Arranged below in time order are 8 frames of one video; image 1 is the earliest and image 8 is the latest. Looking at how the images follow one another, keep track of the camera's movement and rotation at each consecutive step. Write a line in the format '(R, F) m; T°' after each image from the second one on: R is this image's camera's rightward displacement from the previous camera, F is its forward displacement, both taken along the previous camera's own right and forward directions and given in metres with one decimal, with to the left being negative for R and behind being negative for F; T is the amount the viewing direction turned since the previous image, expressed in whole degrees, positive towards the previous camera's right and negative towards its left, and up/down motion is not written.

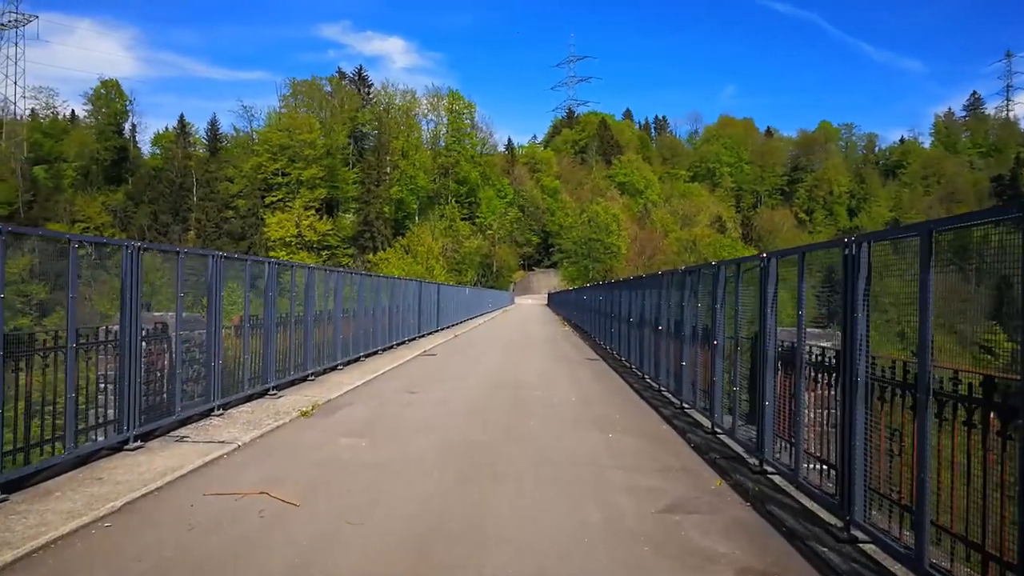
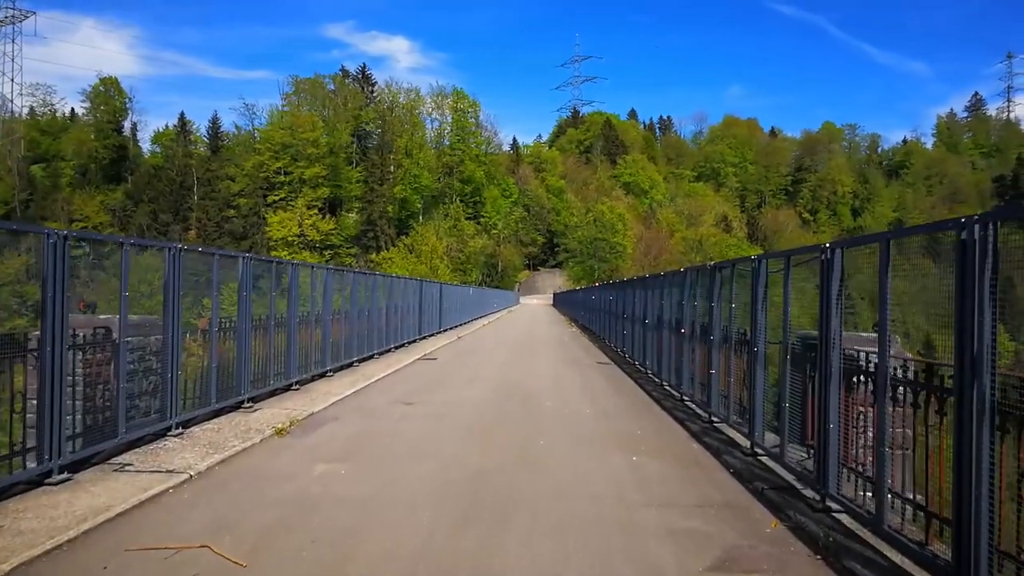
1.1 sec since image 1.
(0.0, +0.7) m; 0°
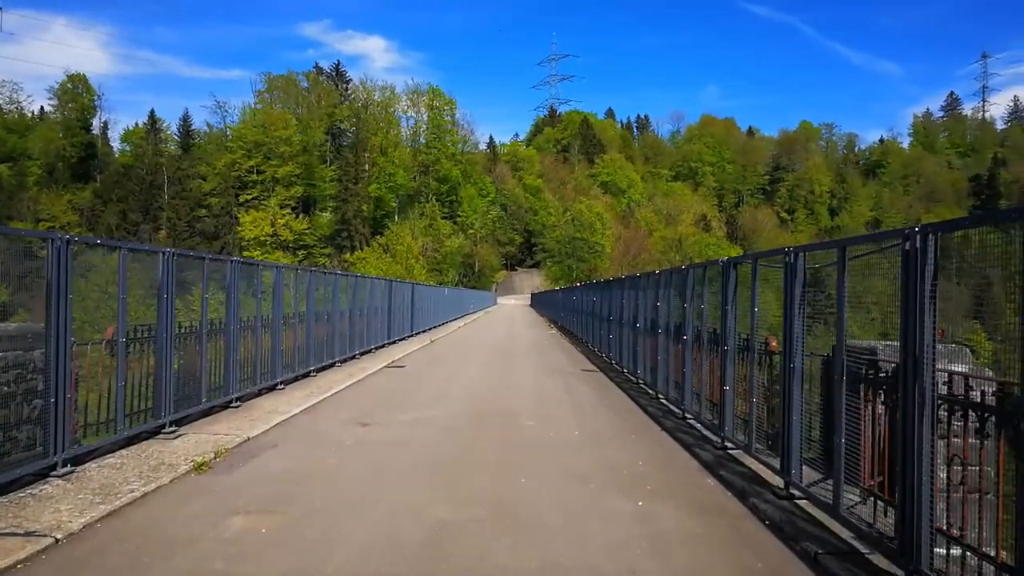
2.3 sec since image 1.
(0.0, +0.9) m; +1°
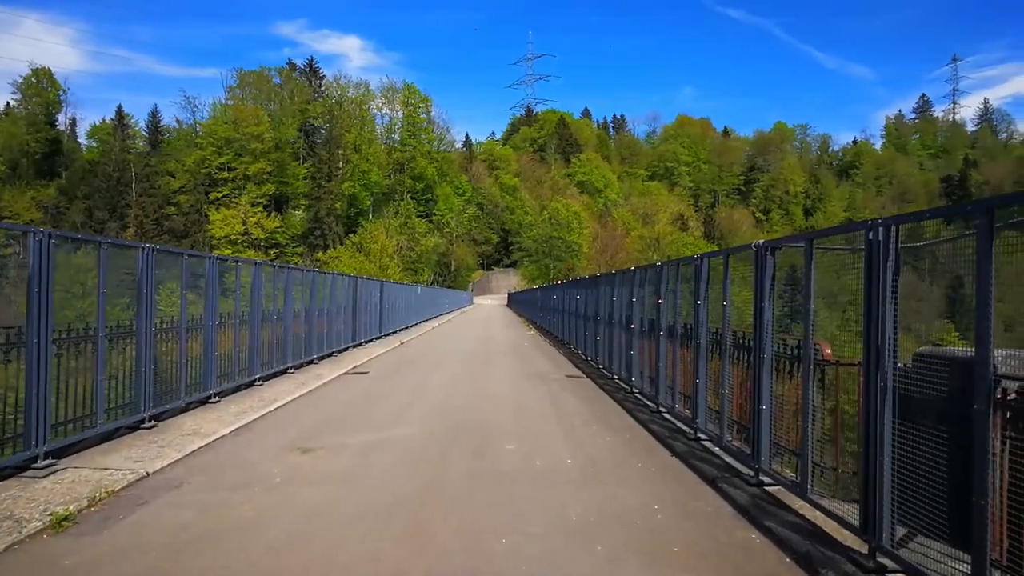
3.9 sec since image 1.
(-0.1, +0.9) m; +1°
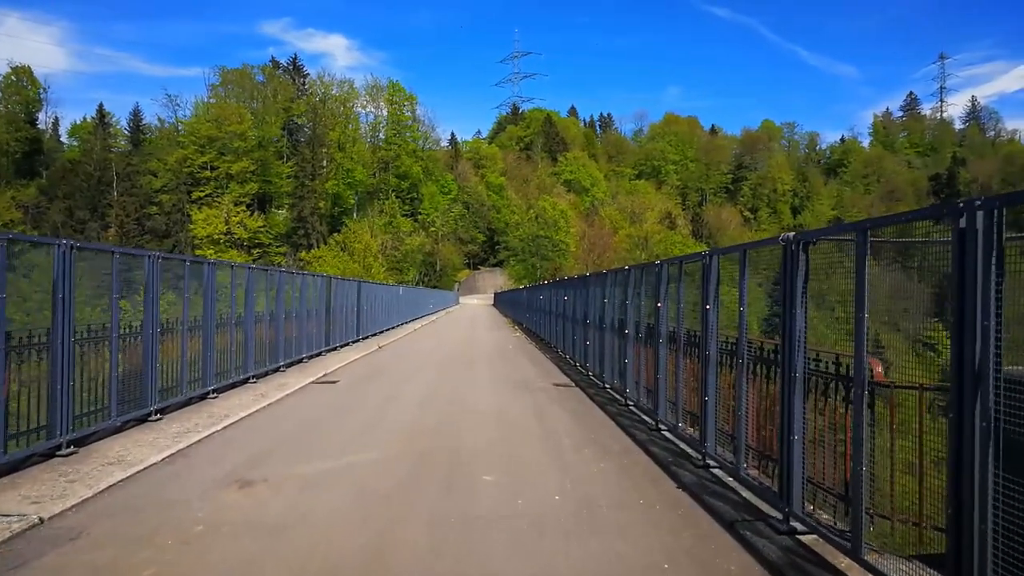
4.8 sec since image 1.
(+0.1, +0.6) m; +1°
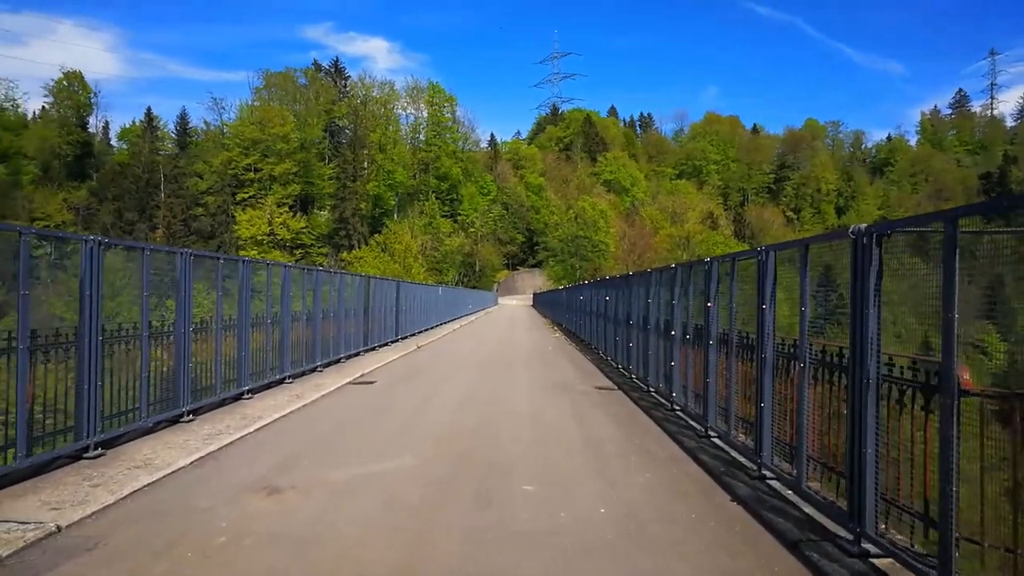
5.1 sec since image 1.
(+0.1, -0.1) m; -2°
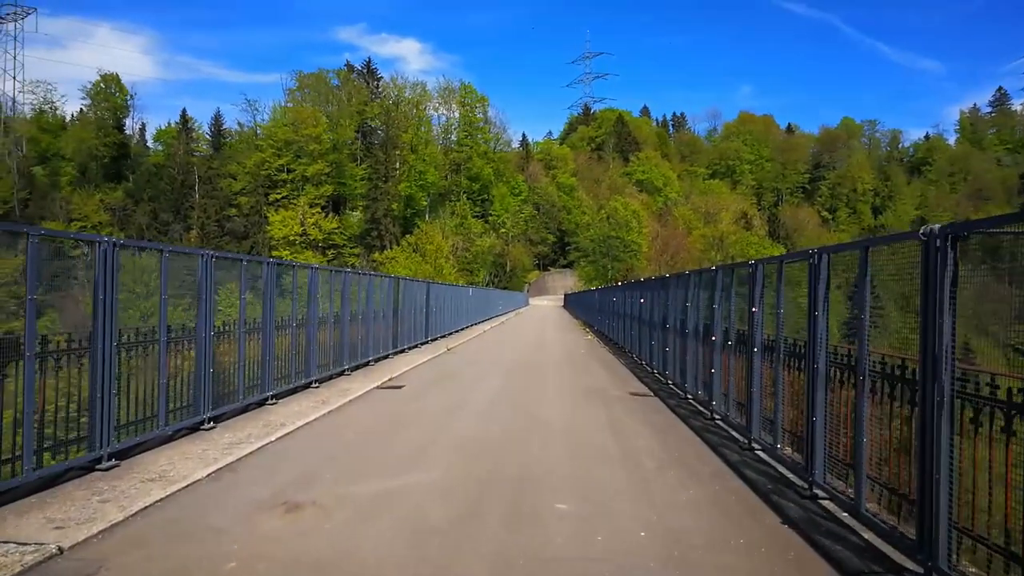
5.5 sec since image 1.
(0.0, +0.2) m; -2°
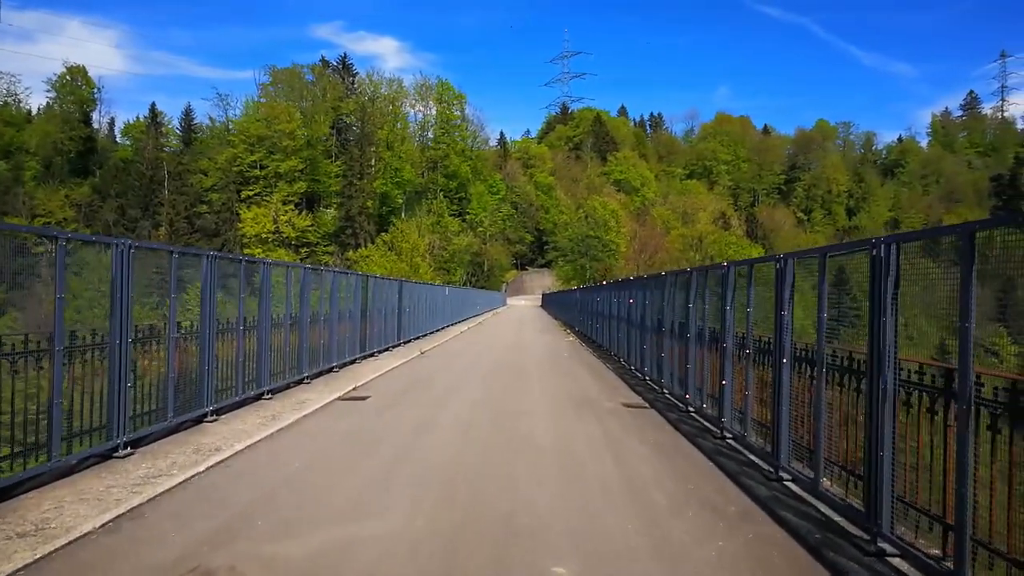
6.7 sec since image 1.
(-0.2, +0.8) m; +2°
